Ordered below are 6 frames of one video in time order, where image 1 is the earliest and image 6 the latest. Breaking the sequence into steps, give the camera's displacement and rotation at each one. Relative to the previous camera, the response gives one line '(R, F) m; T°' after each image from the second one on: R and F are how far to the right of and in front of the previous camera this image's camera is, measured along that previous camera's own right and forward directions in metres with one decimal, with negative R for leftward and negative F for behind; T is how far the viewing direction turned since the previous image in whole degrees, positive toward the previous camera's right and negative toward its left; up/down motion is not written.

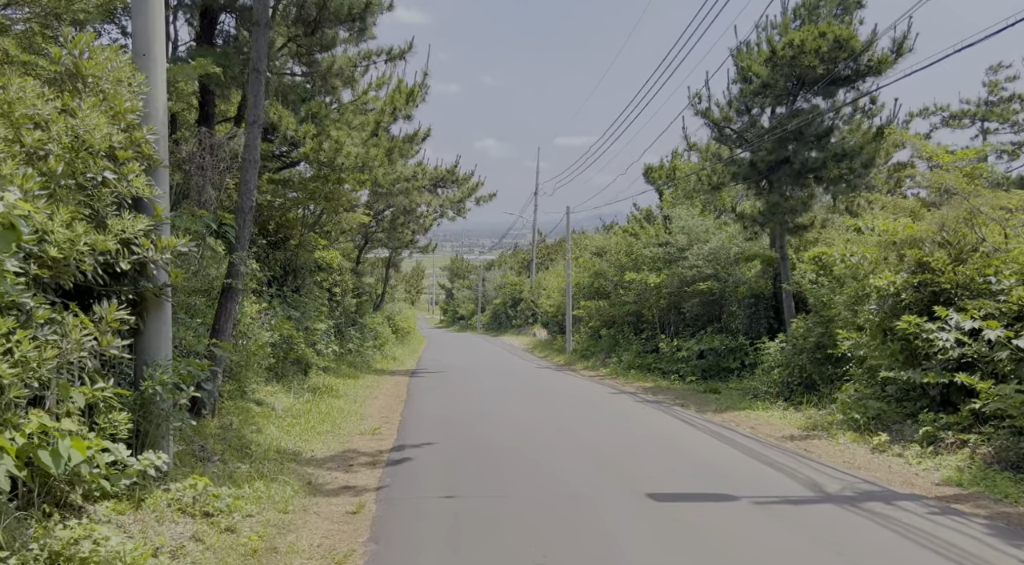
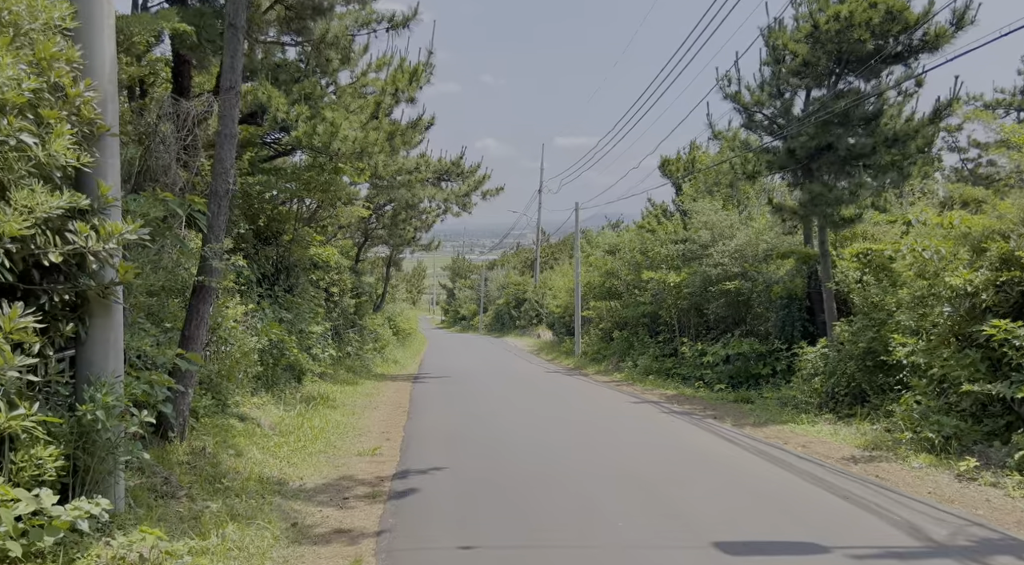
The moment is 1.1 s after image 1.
(-0.2, +1.3) m; 0°
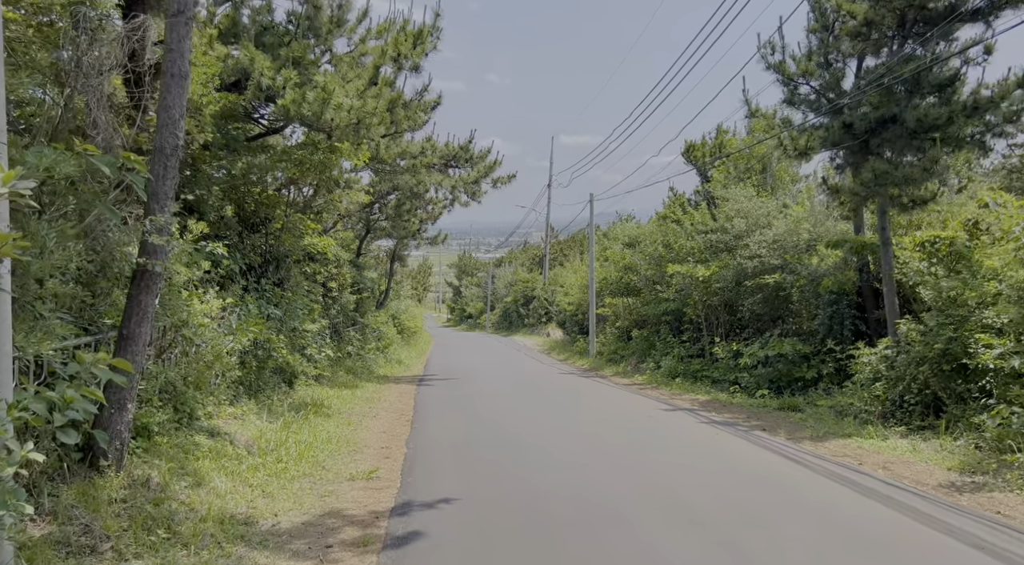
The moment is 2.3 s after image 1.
(-0.2, +1.5) m; 0°
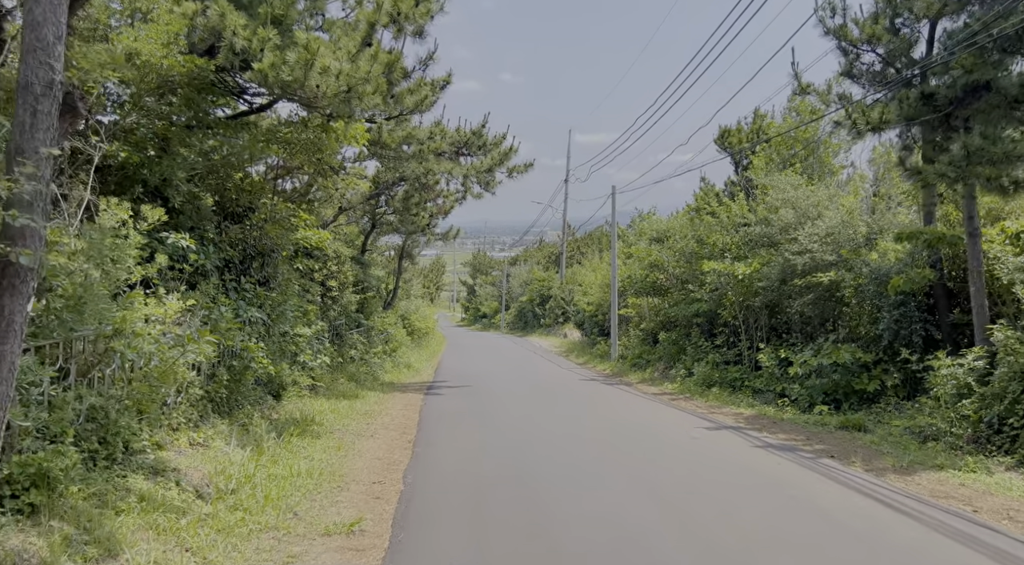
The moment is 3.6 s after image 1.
(-0.1, +1.6) m; -1°
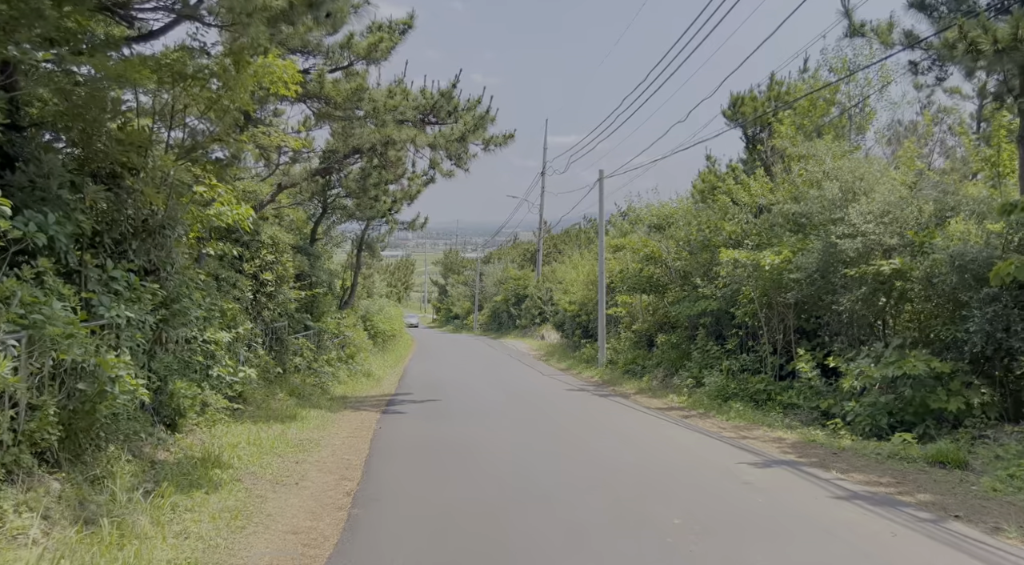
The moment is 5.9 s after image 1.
(-0.1, +2.8) m; +2°
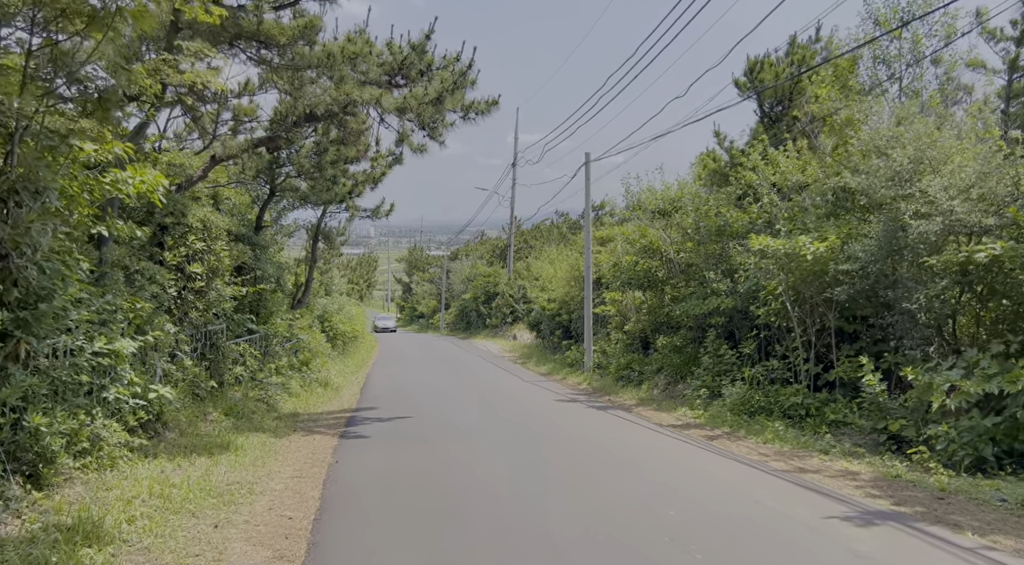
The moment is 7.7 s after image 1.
(-0.3, +2.3) m; +3°
